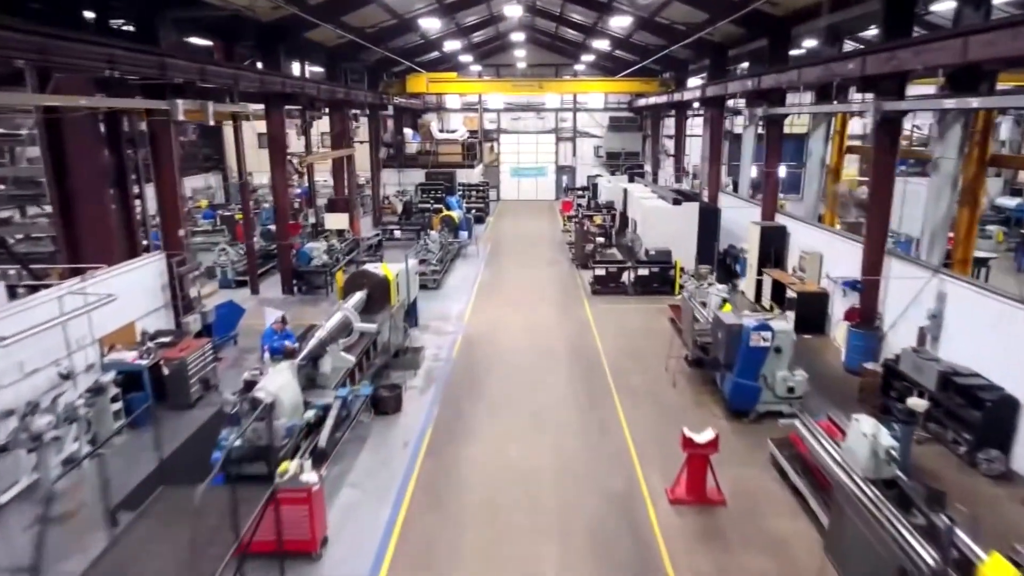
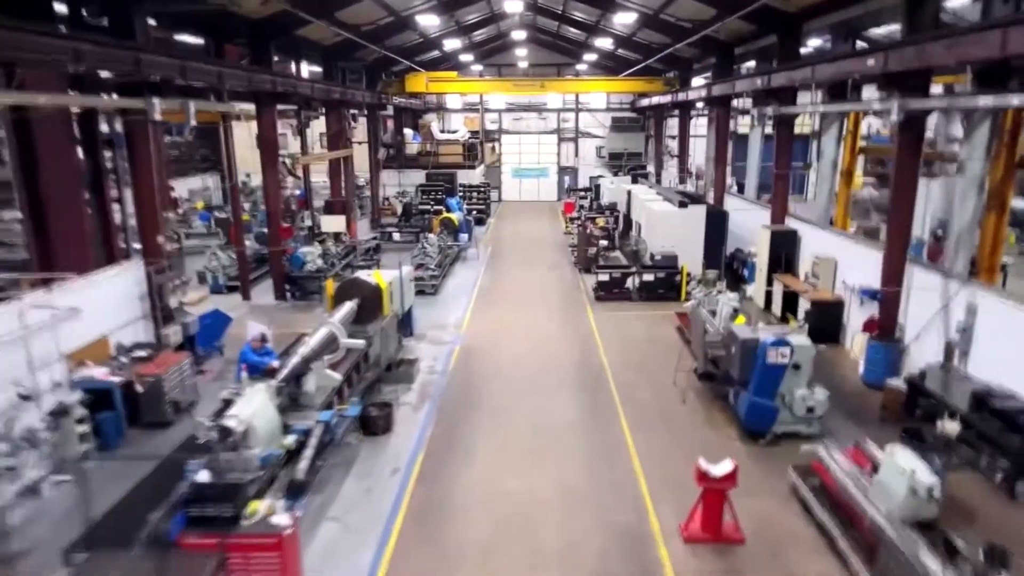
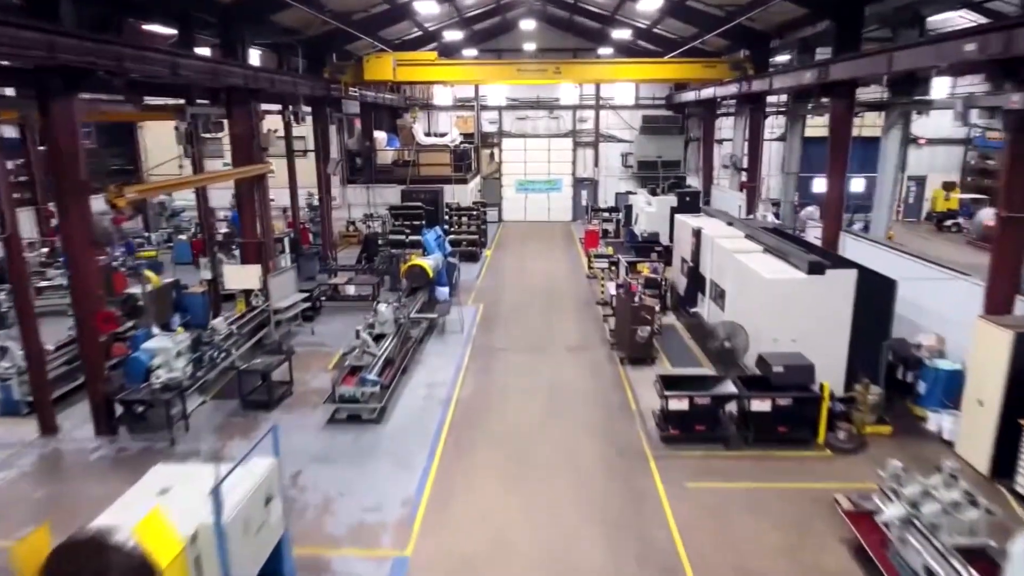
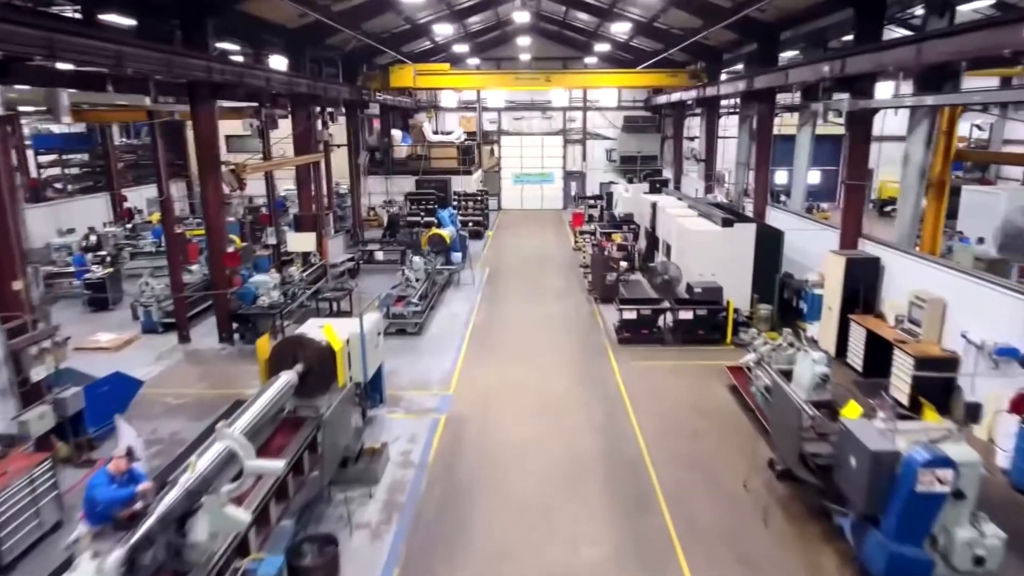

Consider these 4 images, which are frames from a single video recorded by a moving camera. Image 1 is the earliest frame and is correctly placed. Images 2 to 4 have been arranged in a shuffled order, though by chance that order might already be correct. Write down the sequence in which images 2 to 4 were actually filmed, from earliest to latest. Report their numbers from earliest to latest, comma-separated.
2, 4, 3
